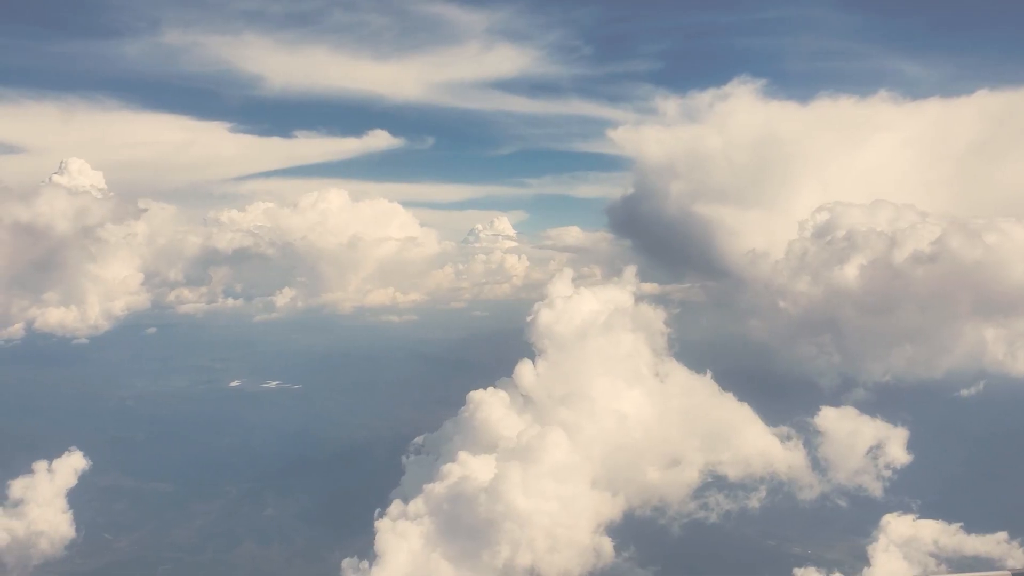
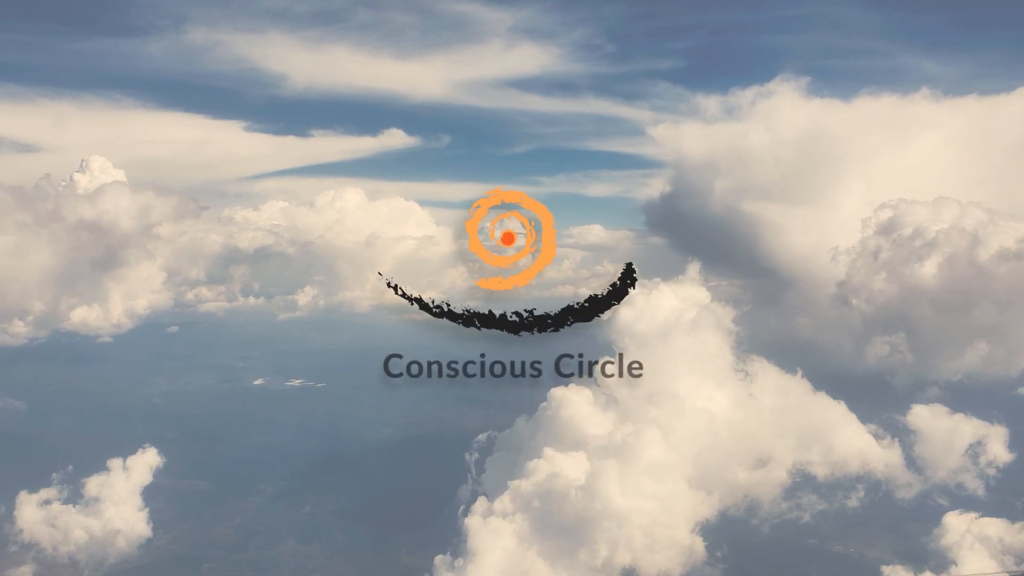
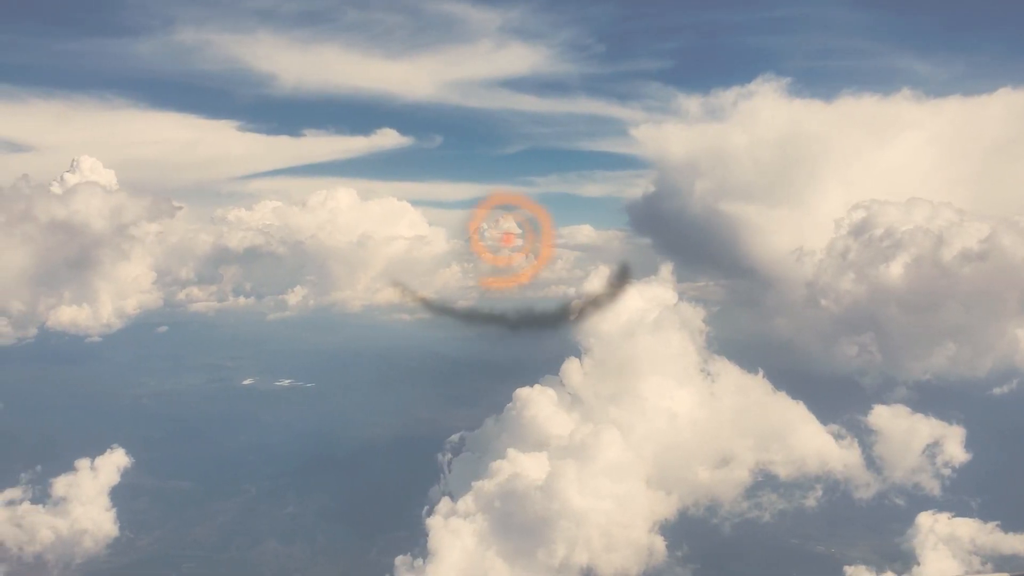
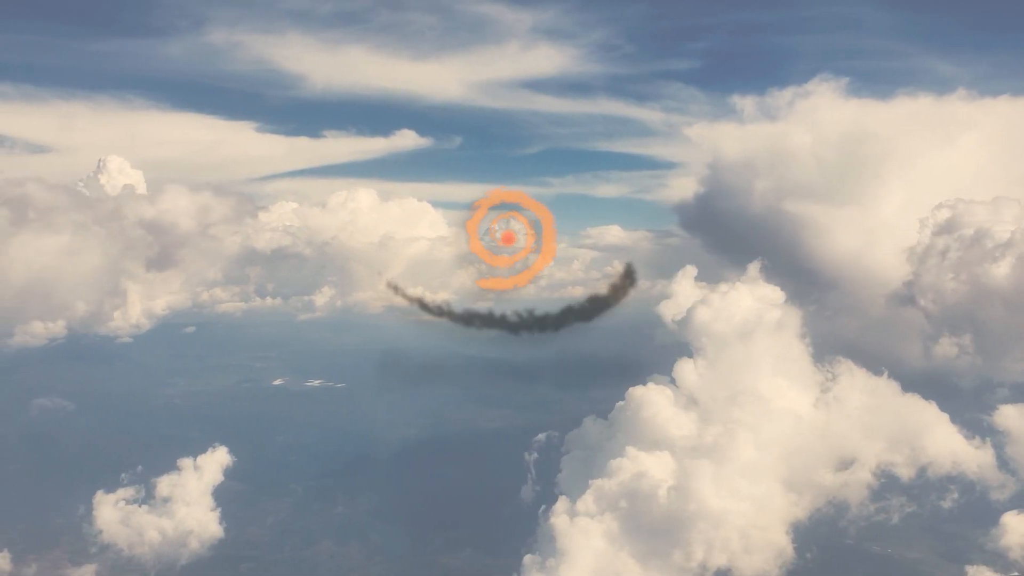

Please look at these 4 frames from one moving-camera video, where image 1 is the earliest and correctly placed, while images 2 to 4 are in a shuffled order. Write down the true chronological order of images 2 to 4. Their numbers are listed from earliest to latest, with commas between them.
3, 2, 4
